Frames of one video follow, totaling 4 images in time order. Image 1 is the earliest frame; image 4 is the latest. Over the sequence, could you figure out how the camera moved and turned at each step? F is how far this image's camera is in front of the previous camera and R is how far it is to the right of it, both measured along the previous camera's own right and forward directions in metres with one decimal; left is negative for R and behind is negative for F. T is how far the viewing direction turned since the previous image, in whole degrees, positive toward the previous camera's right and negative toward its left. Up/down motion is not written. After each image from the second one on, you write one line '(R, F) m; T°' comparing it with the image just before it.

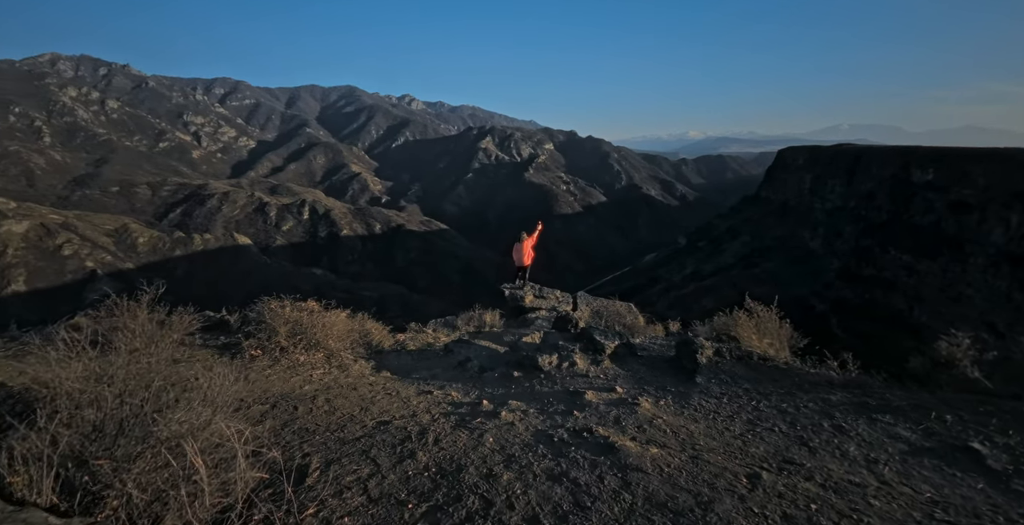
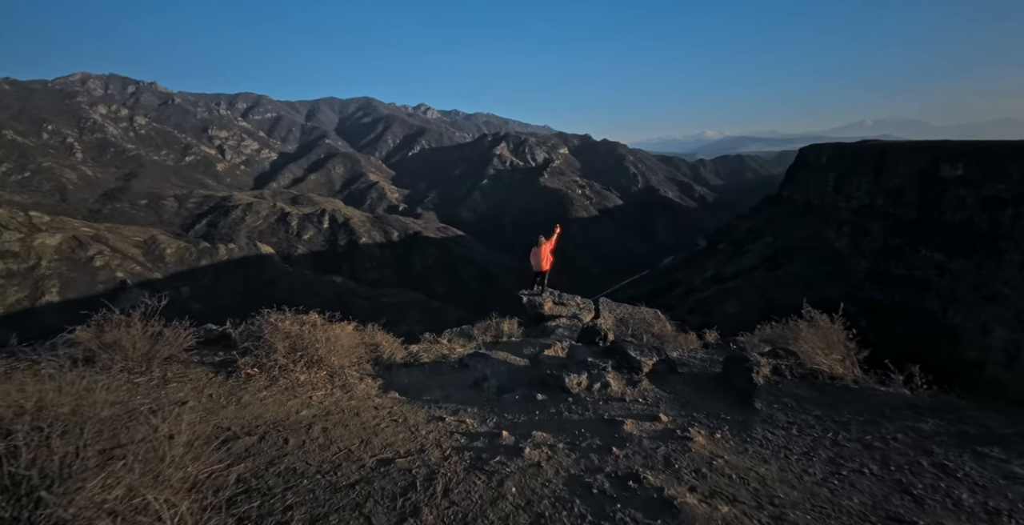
(0.0, +0.4) m; -2°
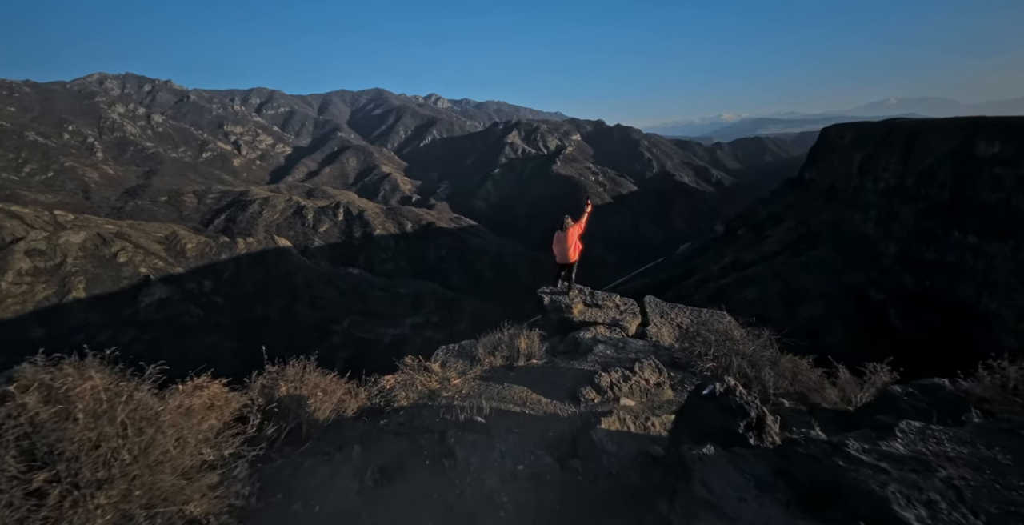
(-0.1, +1.9) m; -2°
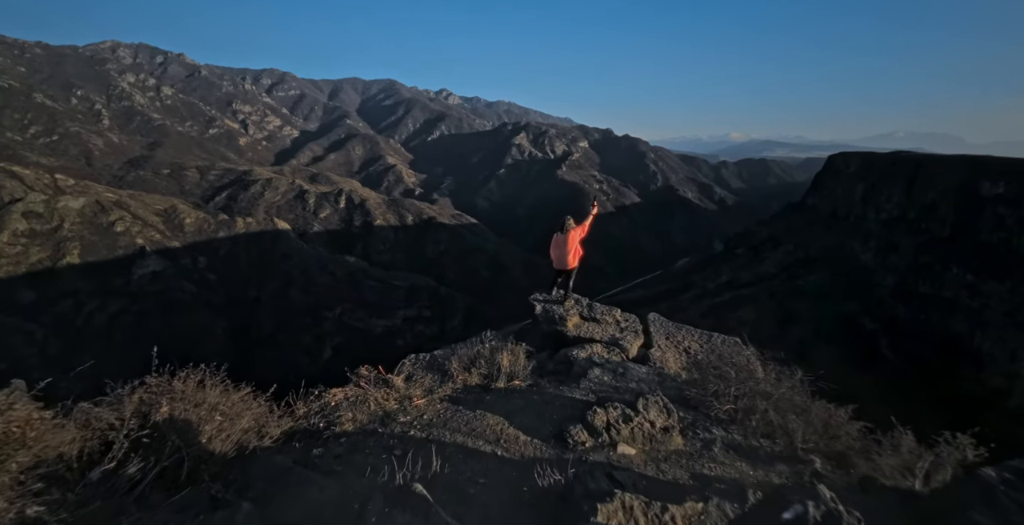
(+0.1, +1.0) m; 0°
